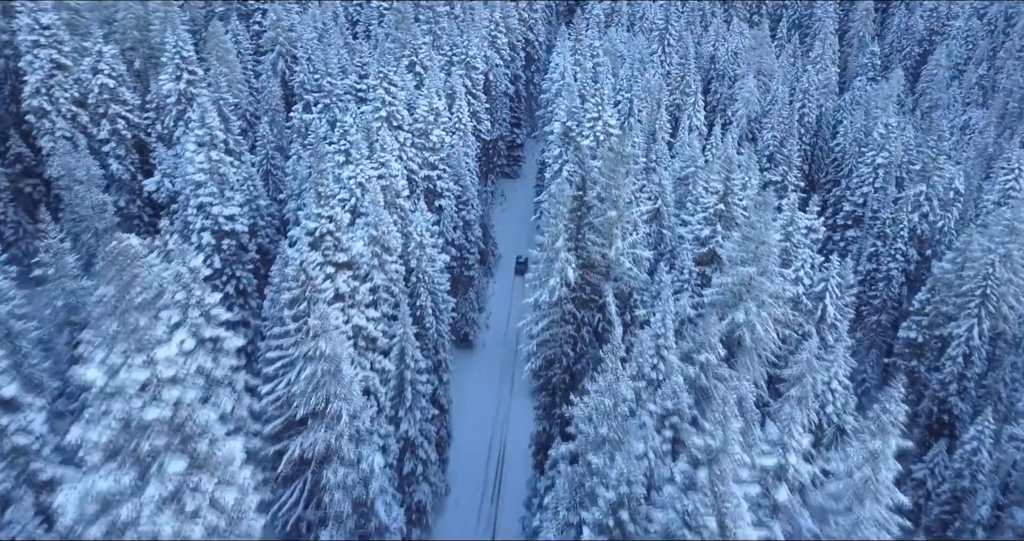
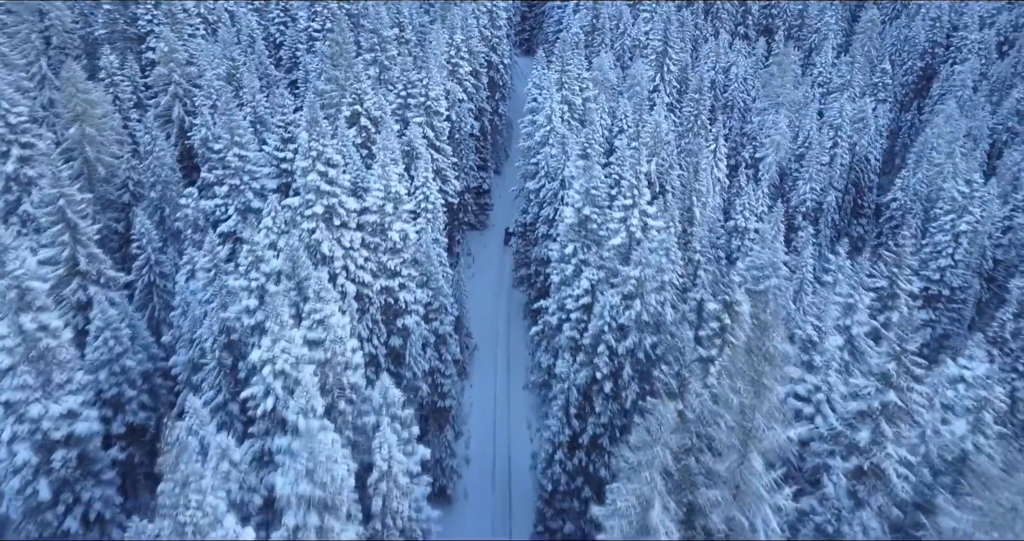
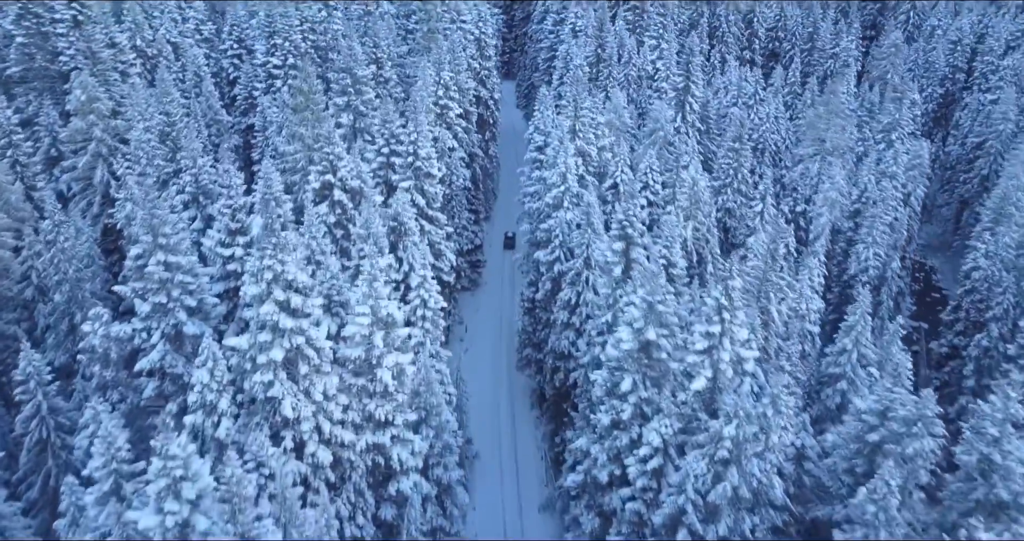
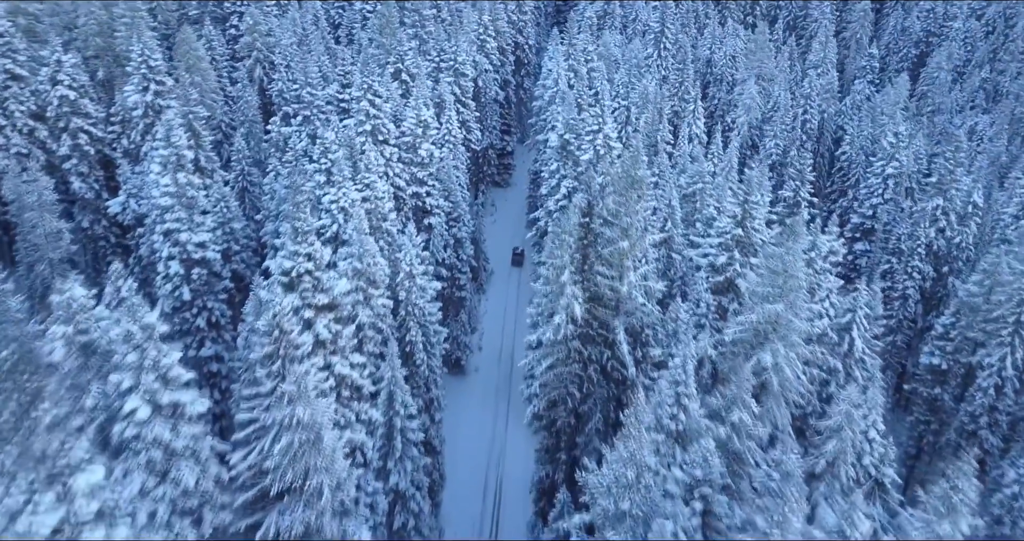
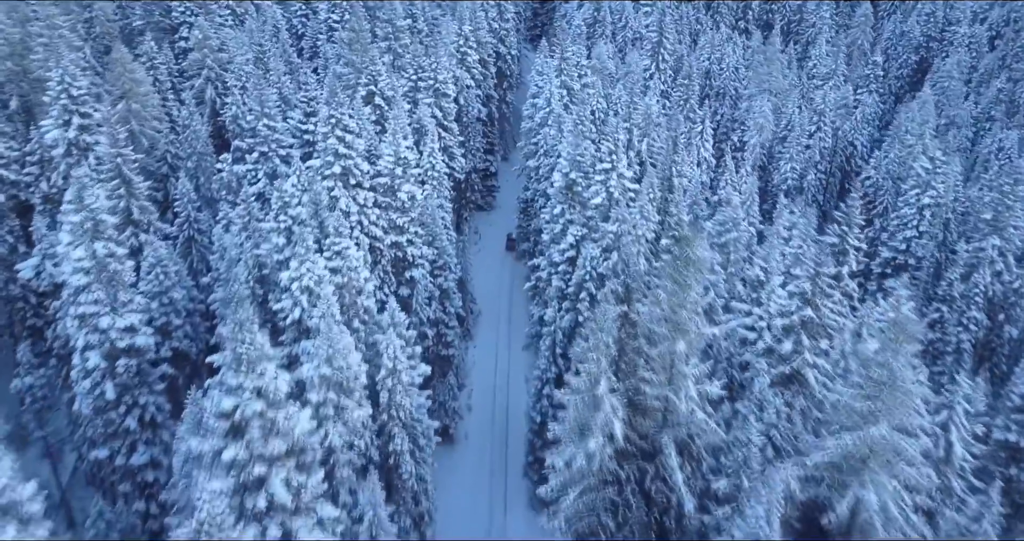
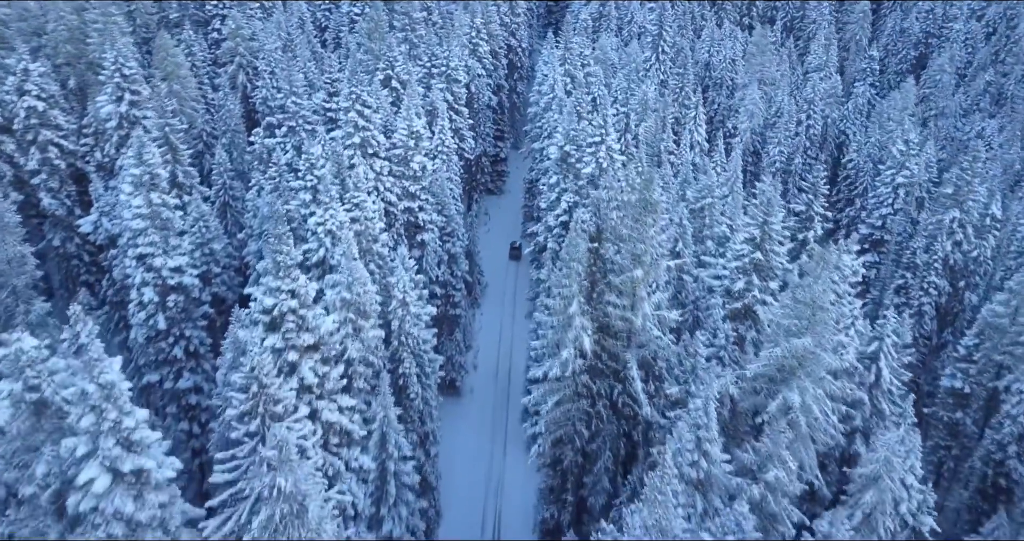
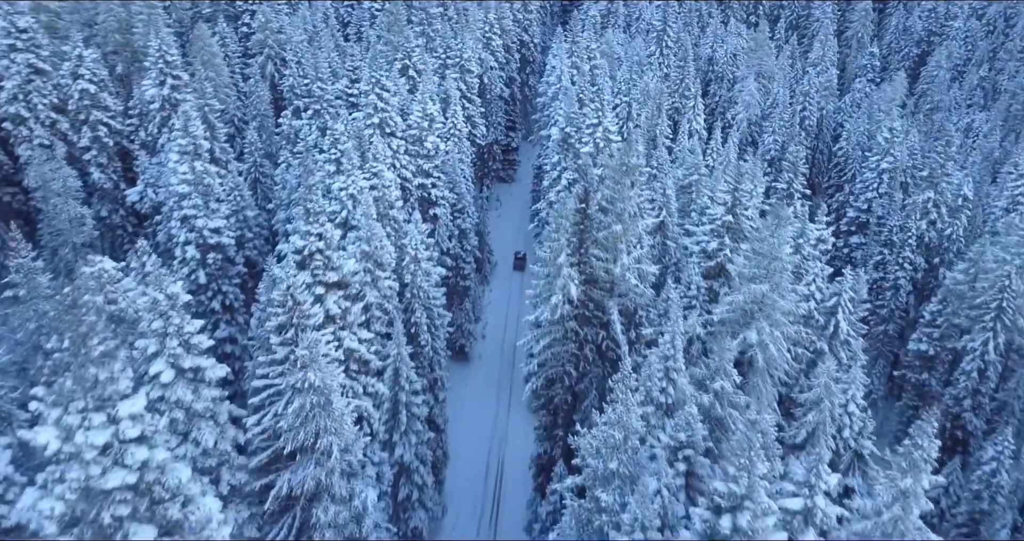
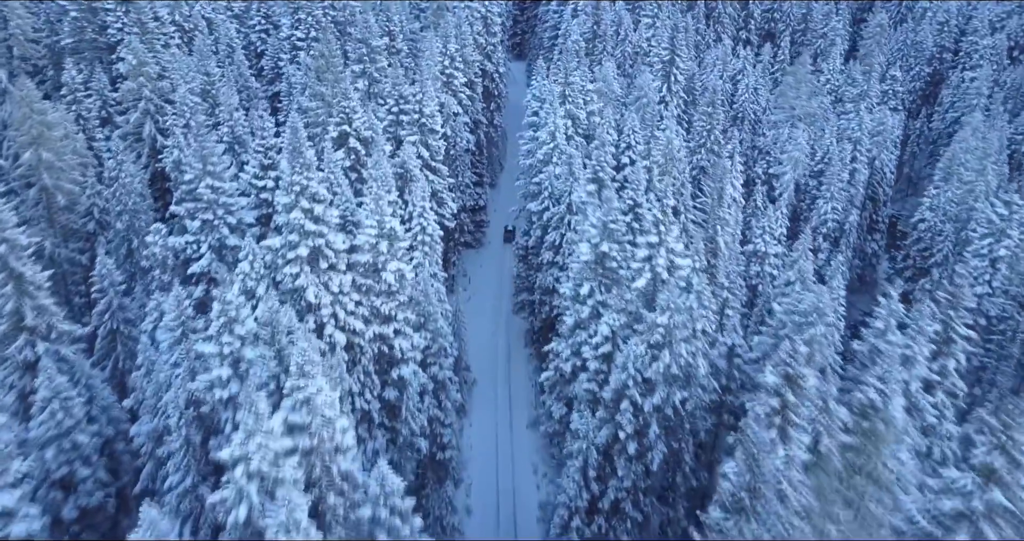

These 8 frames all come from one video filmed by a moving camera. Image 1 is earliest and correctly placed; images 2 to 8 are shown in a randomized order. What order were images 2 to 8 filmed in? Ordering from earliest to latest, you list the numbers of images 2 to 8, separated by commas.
7, 4, 6, 5, 2, 8, 3
